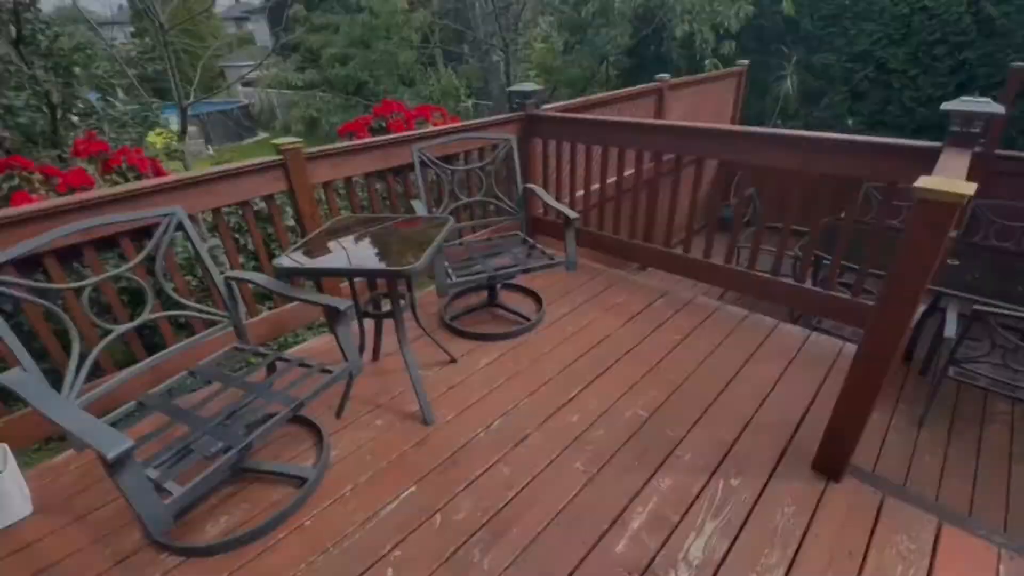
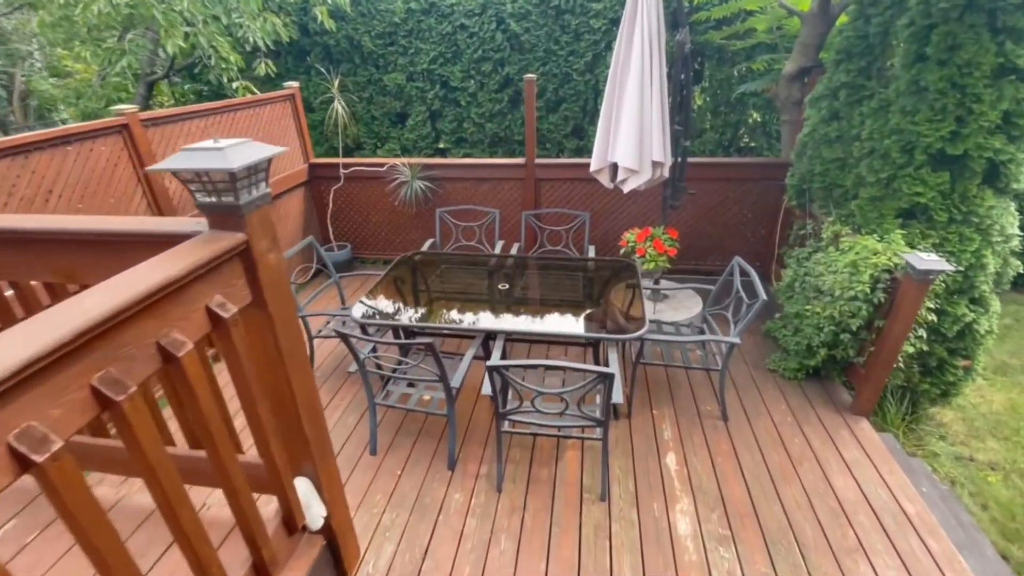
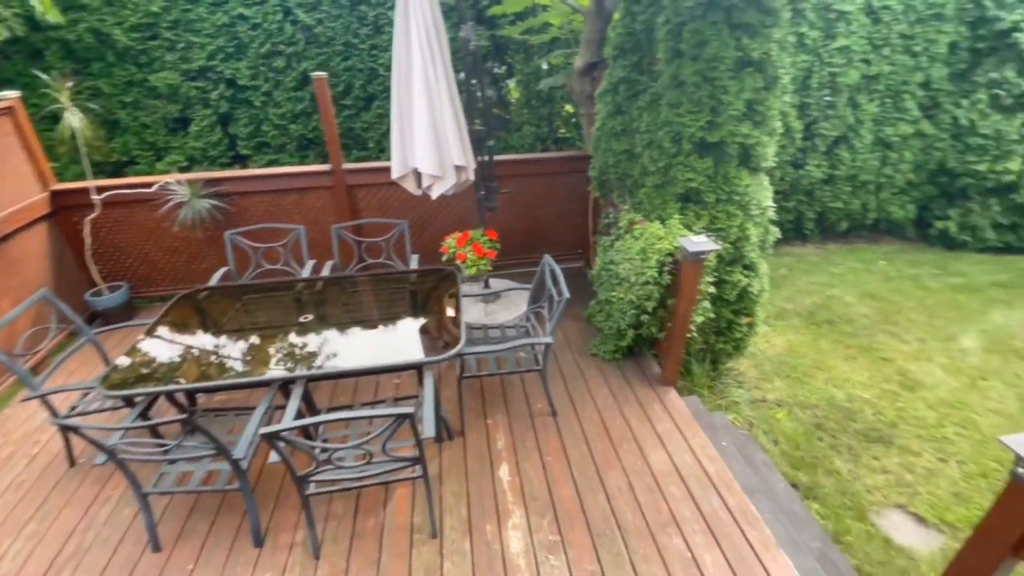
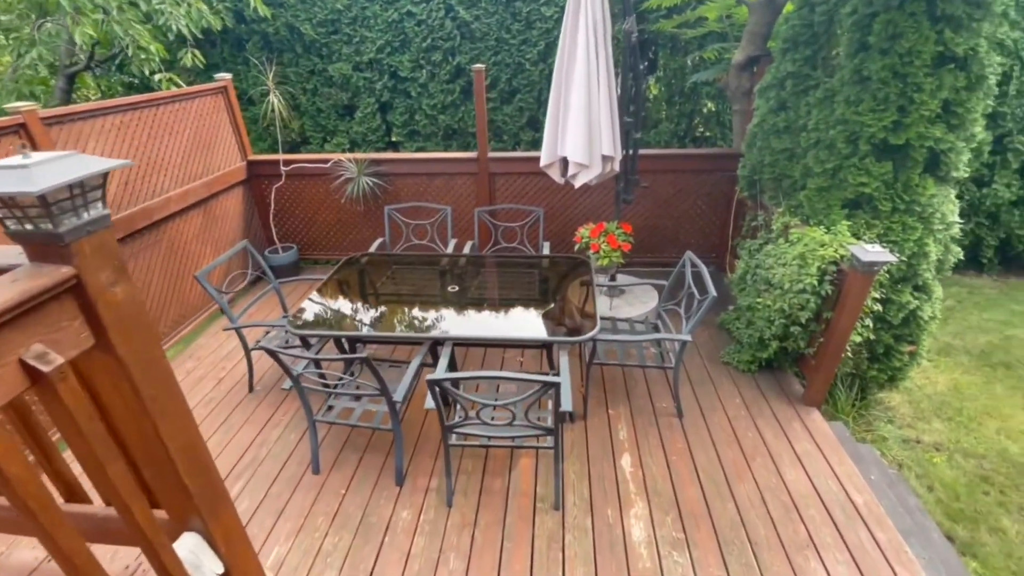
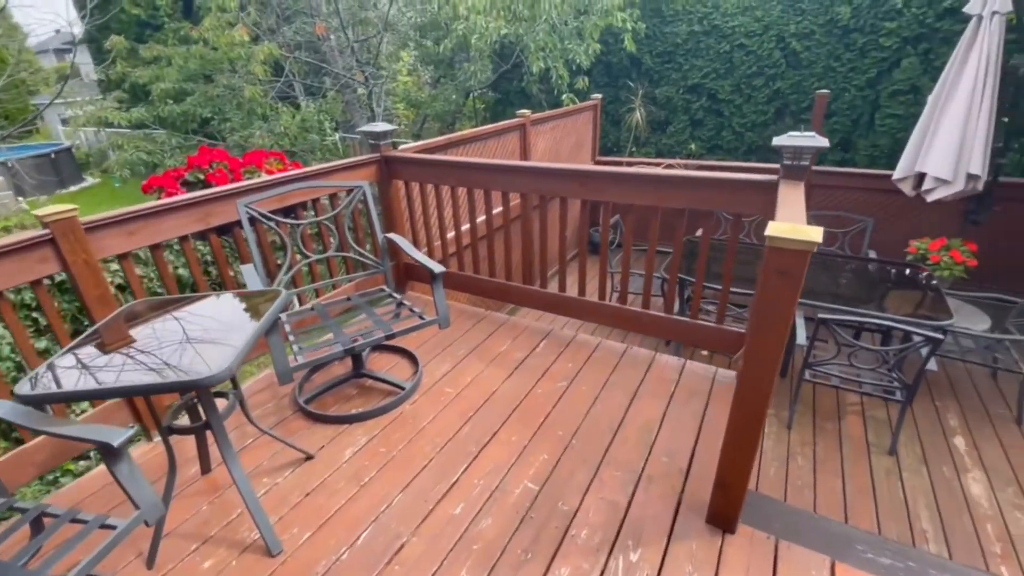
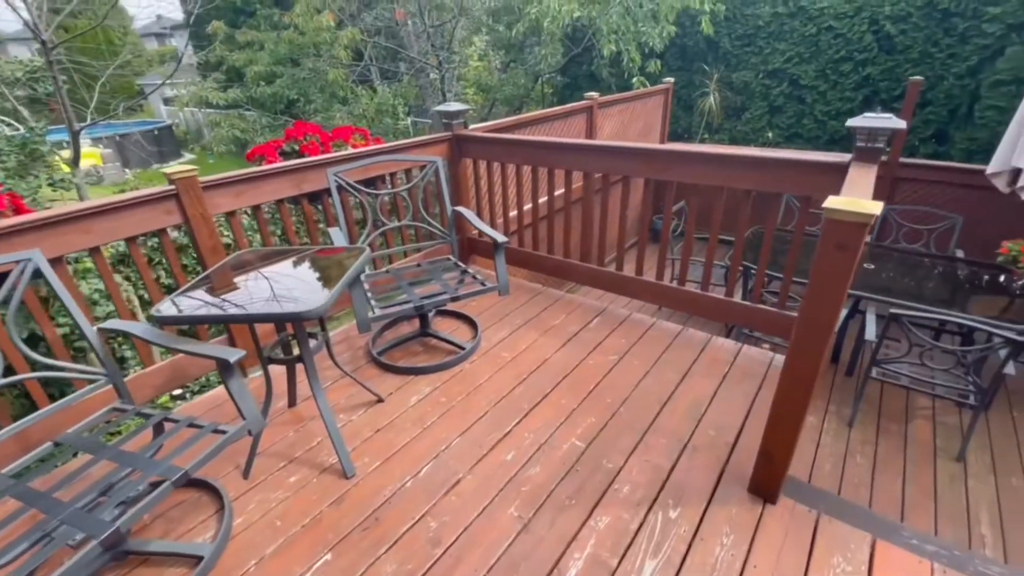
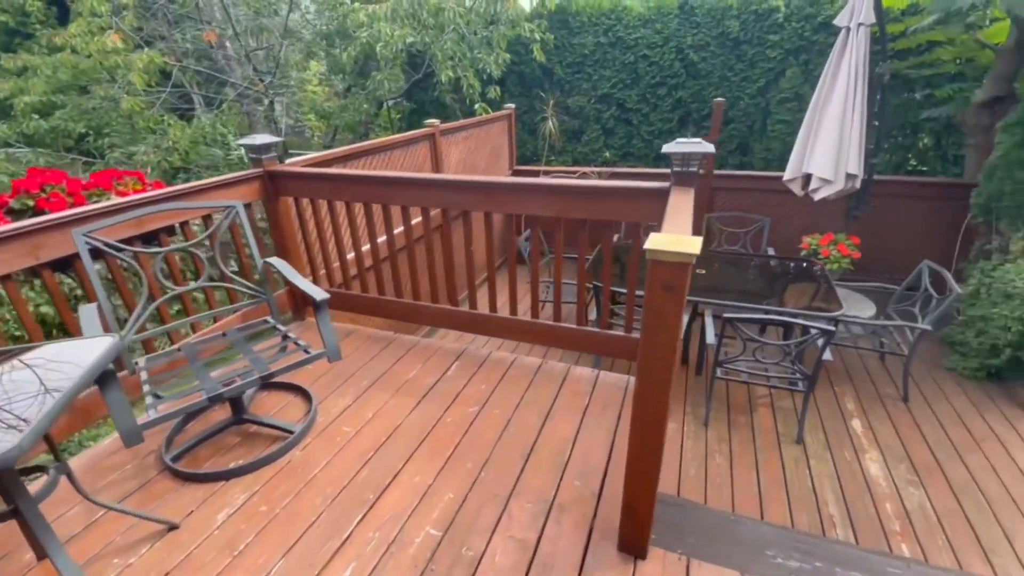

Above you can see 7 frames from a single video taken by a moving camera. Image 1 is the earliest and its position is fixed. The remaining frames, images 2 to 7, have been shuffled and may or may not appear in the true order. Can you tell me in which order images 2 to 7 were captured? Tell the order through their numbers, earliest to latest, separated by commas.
6, 5, 7, 2, 4, 3
